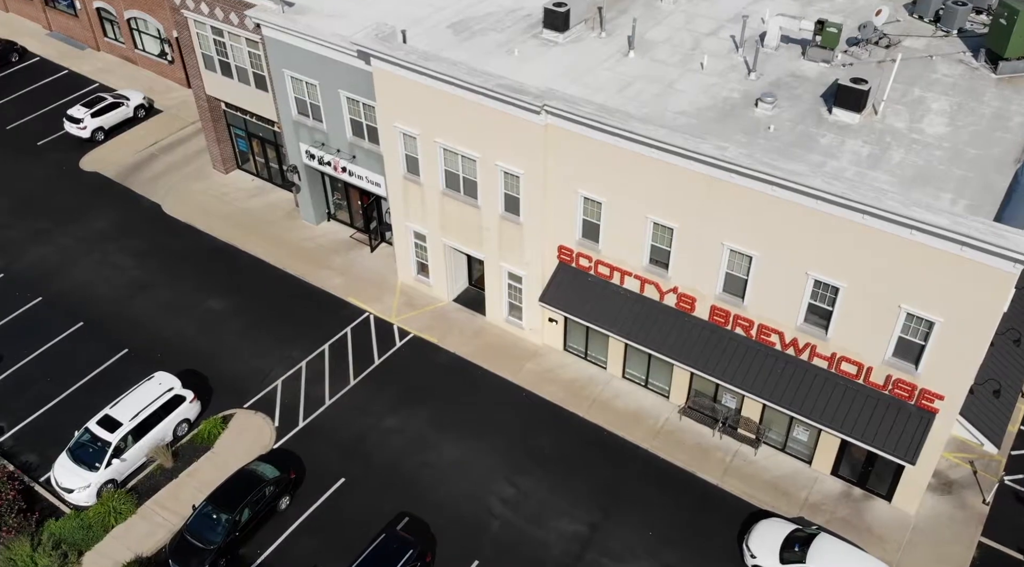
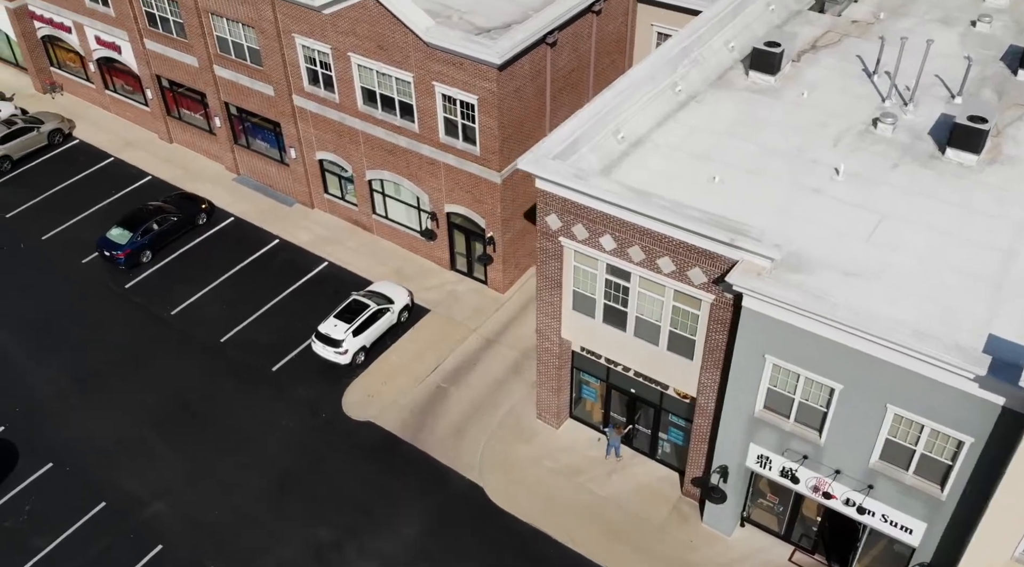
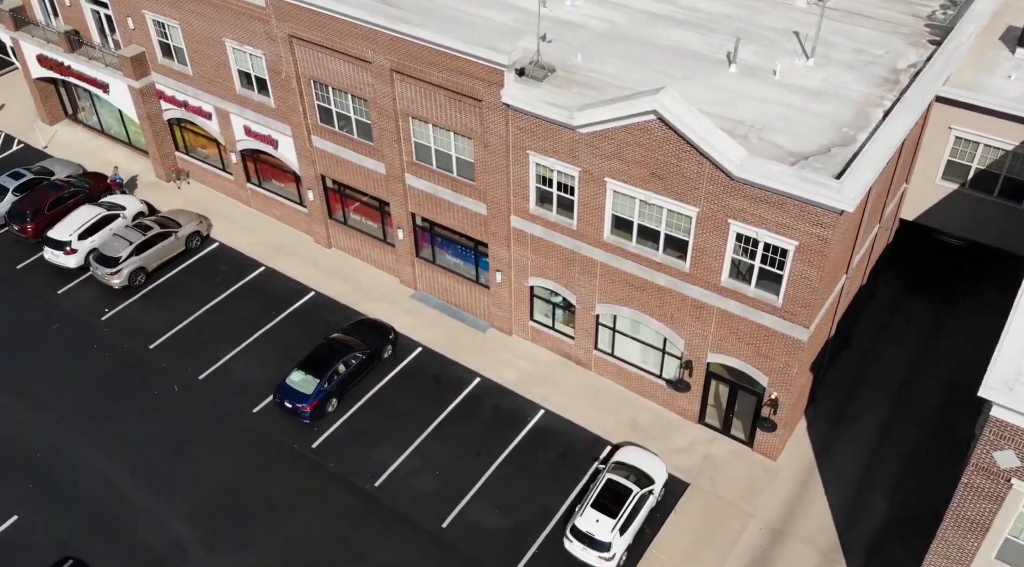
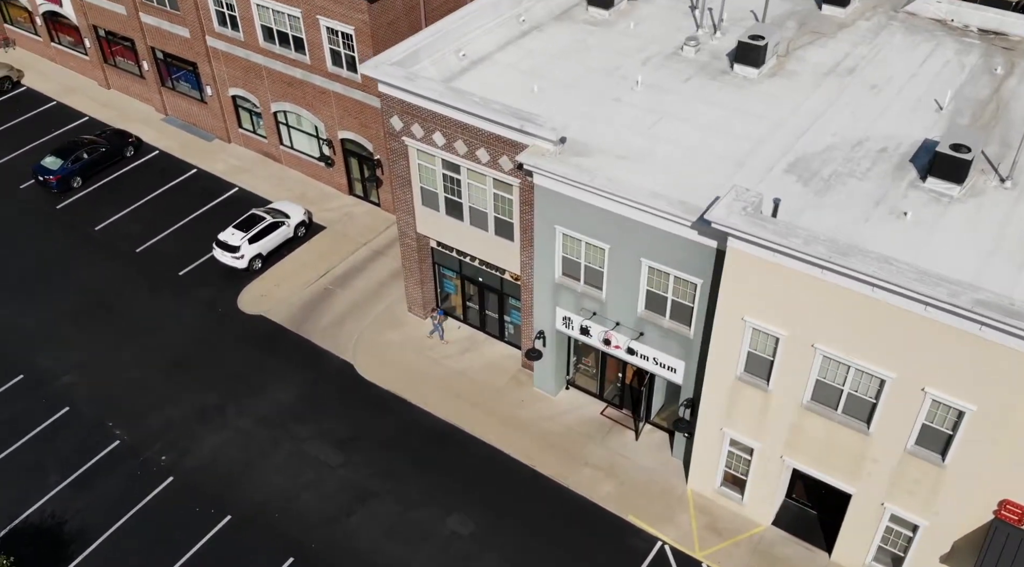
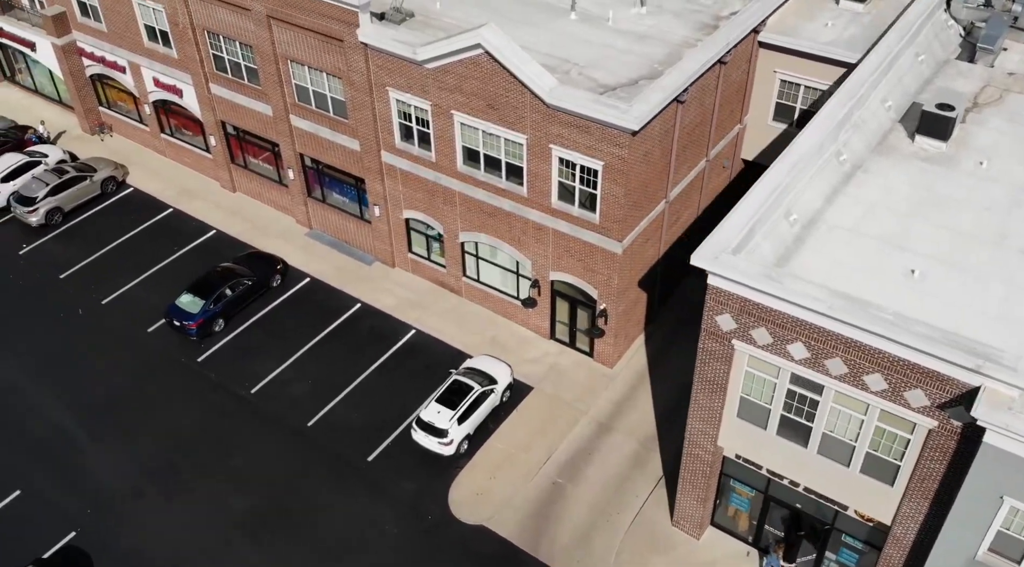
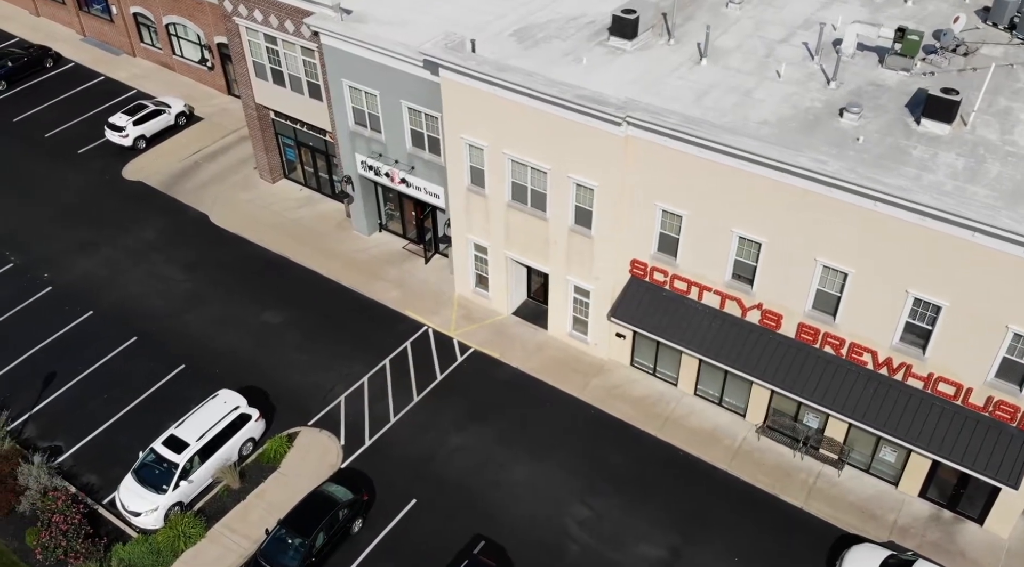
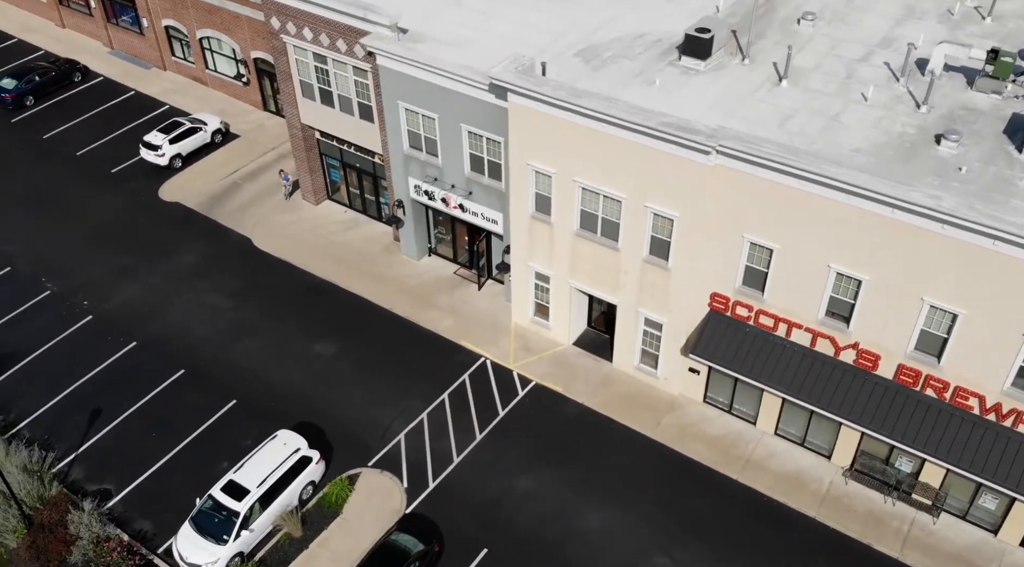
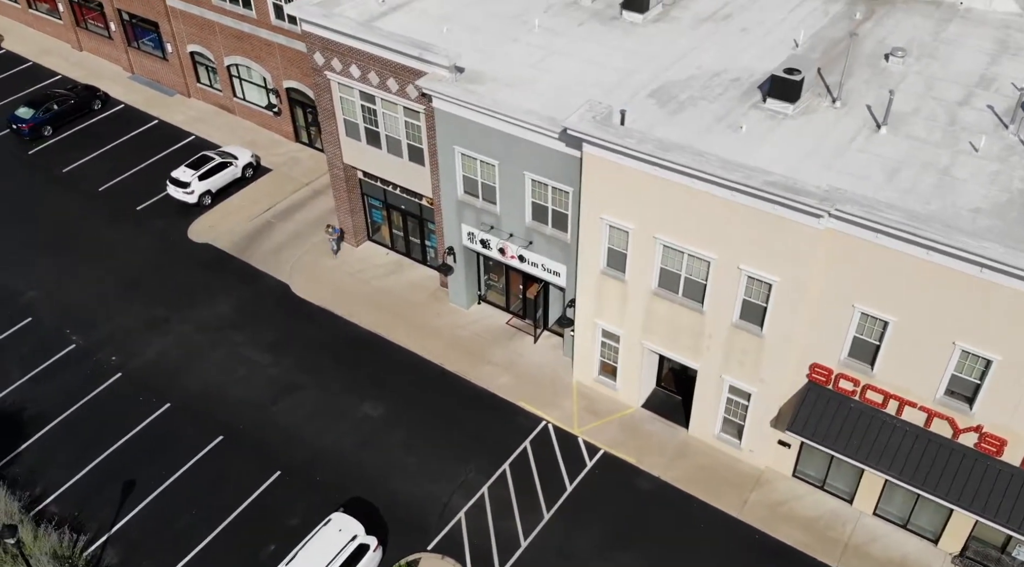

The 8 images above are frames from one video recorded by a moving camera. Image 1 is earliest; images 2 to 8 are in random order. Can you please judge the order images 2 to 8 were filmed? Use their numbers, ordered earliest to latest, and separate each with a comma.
6, 7, 8, 4, 2, 5, 3
